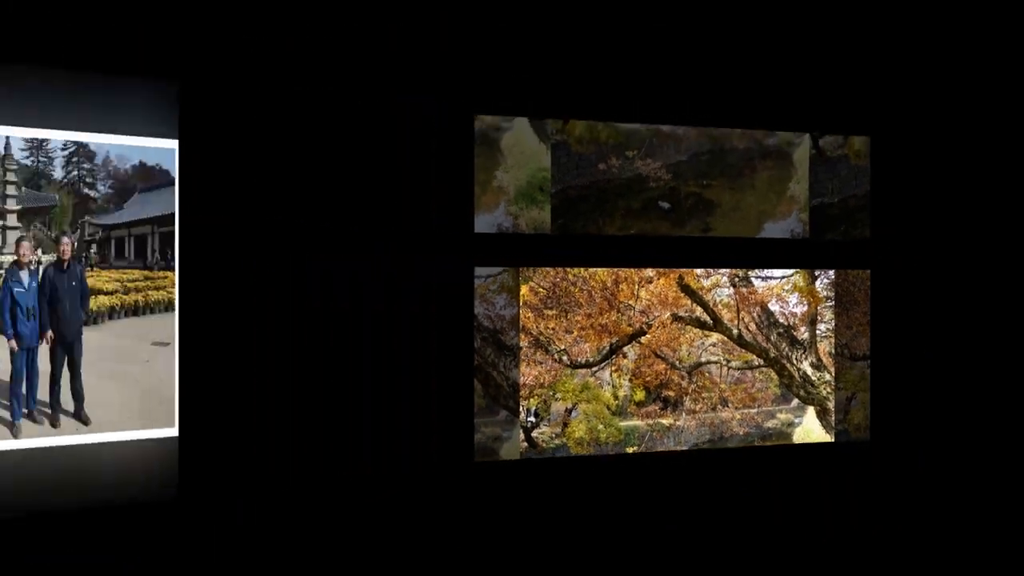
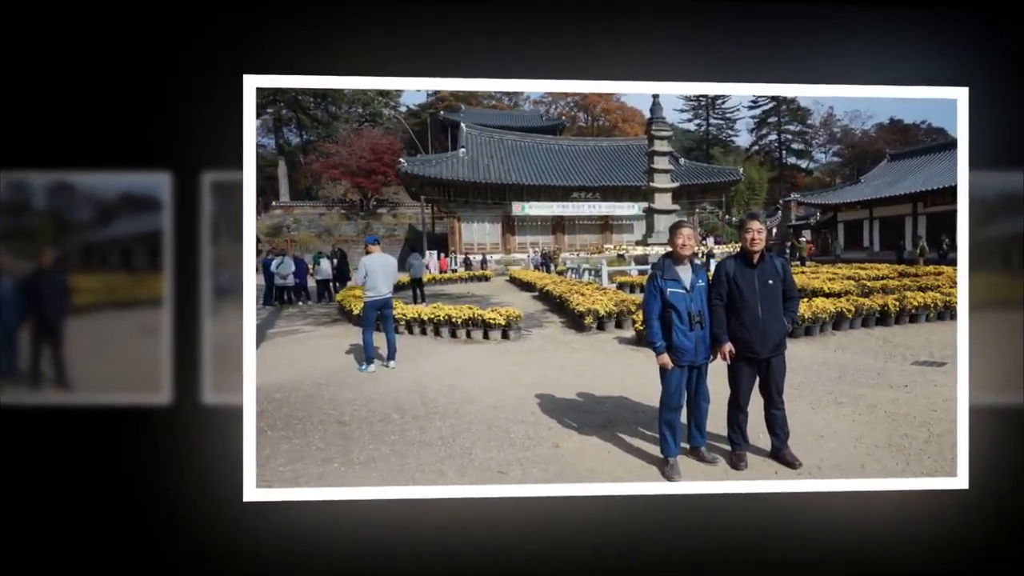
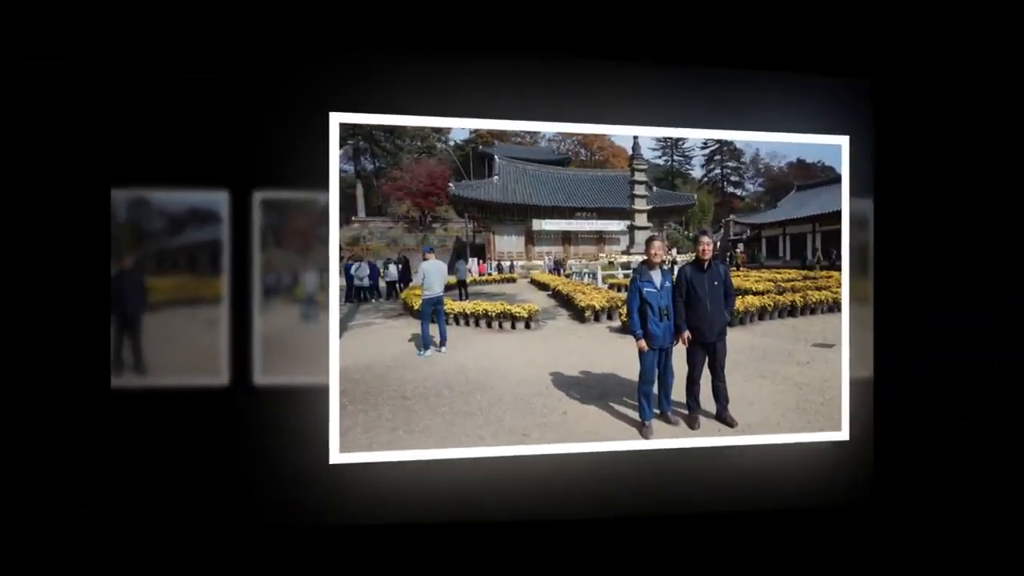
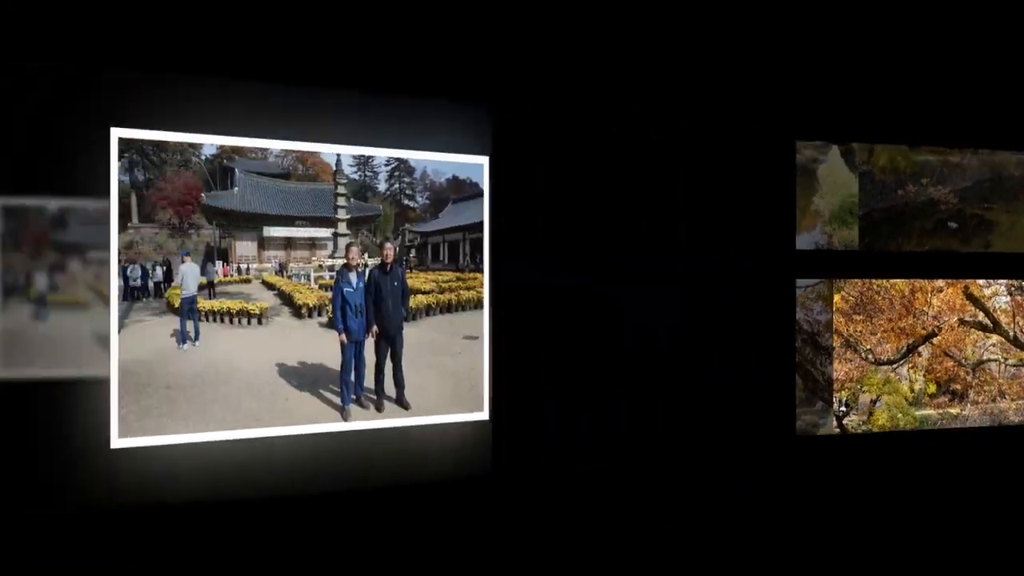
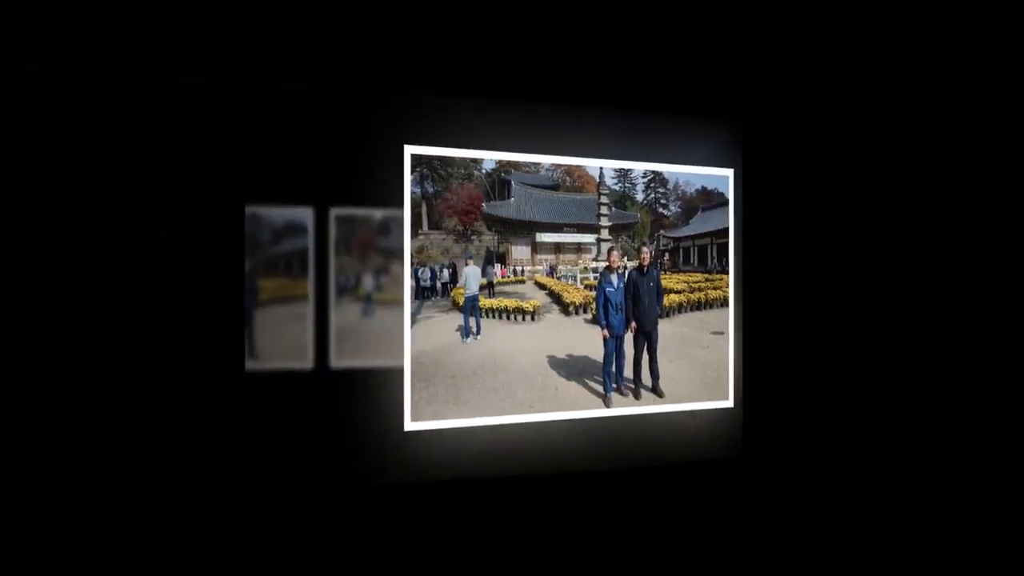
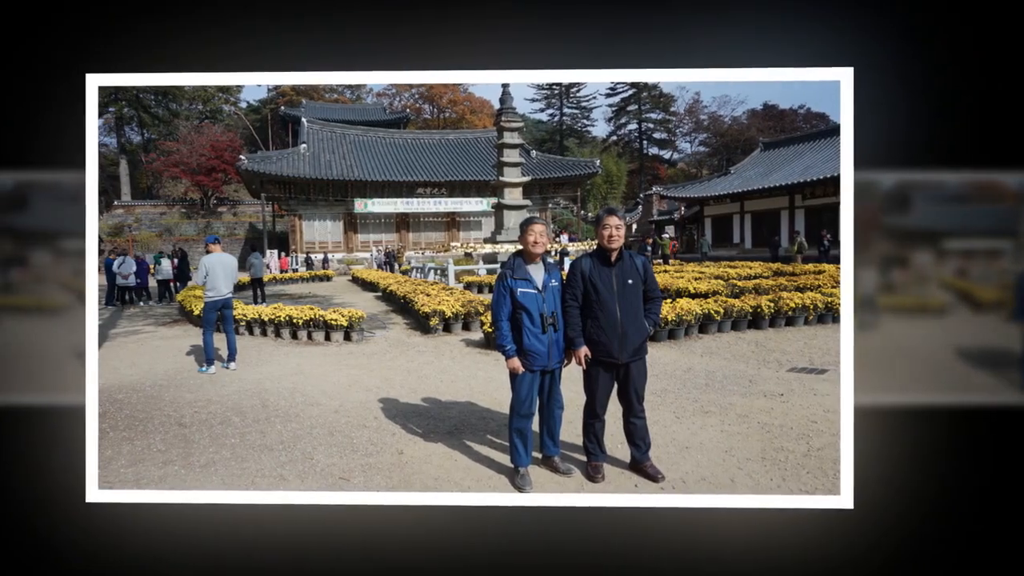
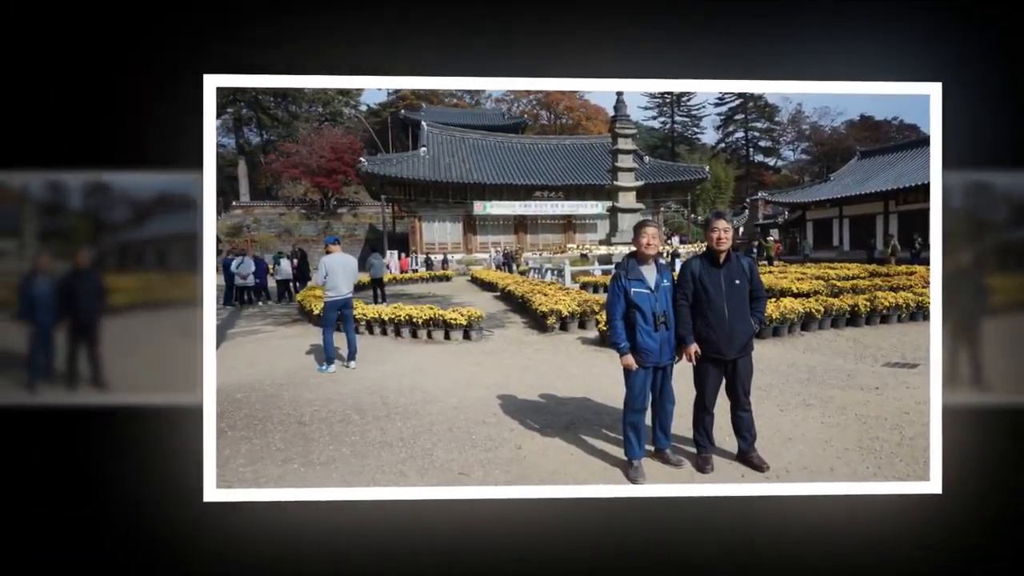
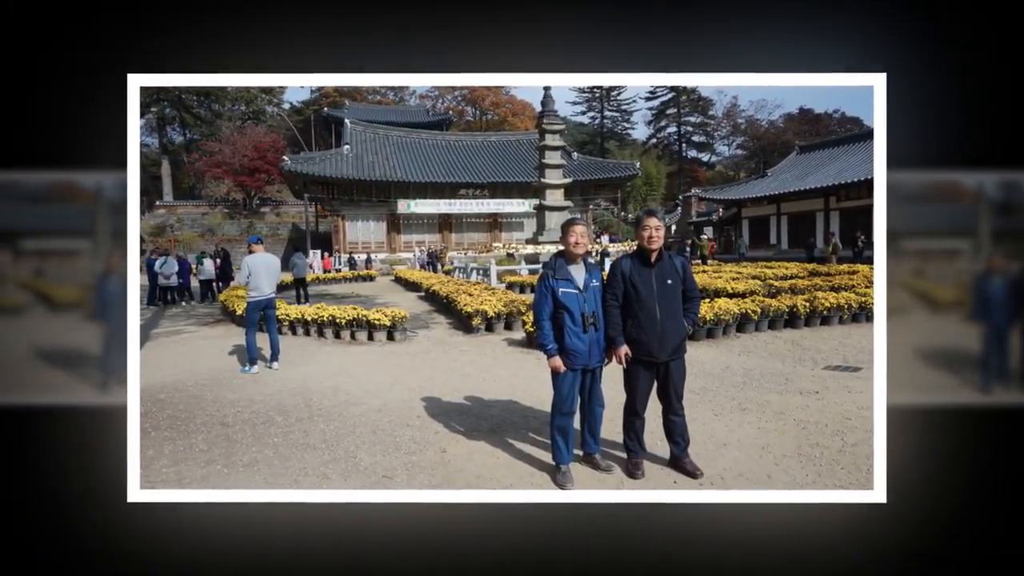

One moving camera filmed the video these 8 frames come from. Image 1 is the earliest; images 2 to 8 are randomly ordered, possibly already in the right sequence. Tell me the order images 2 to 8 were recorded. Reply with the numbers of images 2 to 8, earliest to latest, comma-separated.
4, 5, 3, 2, 7, 8, 6
